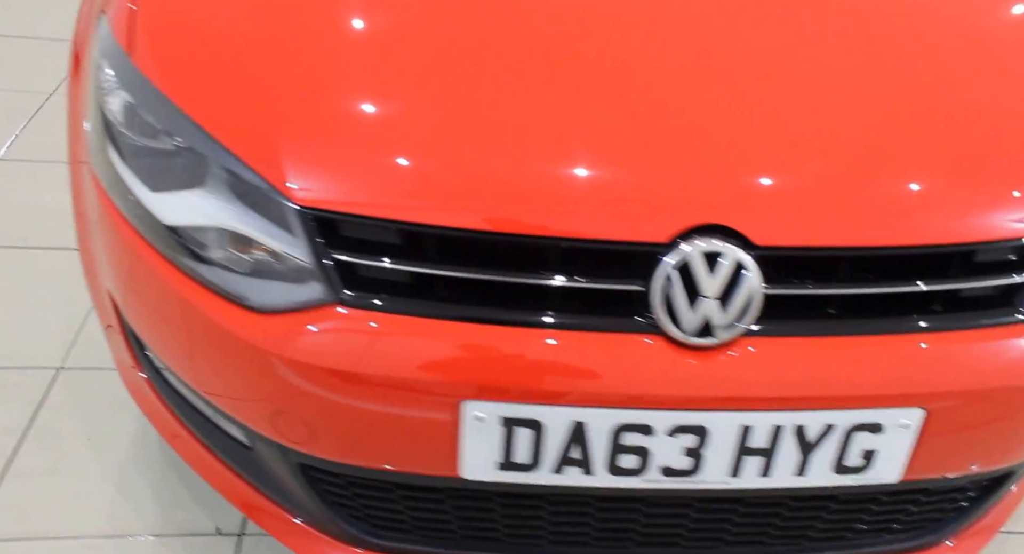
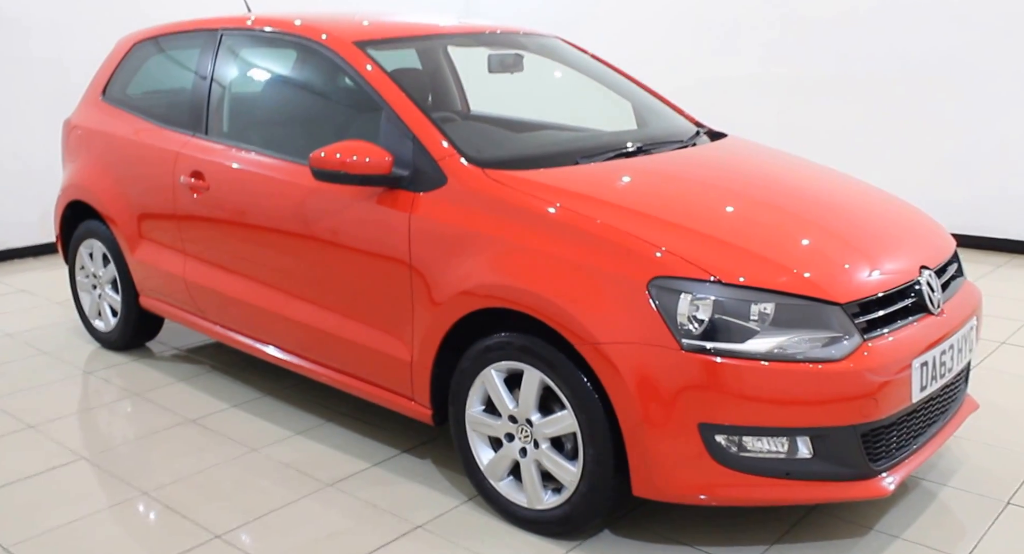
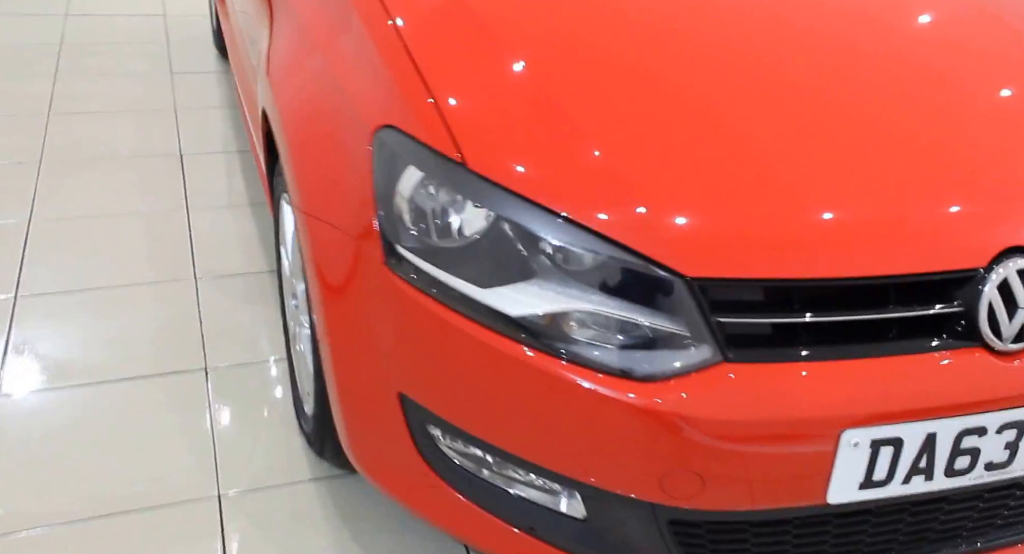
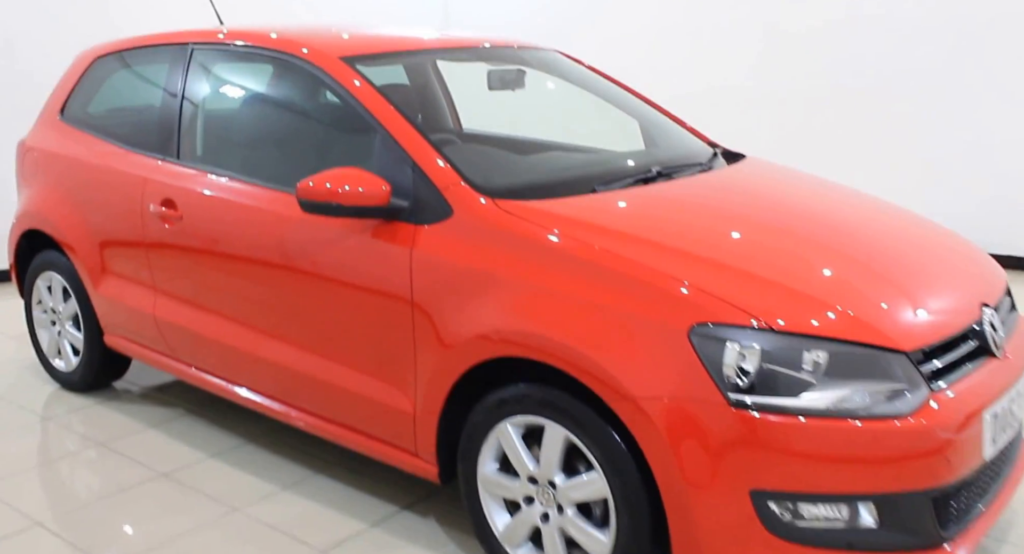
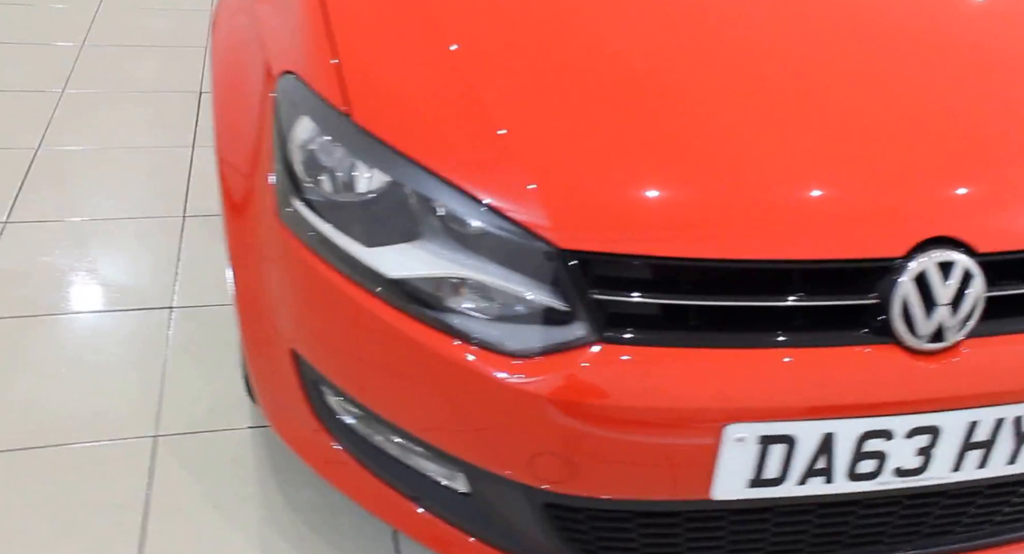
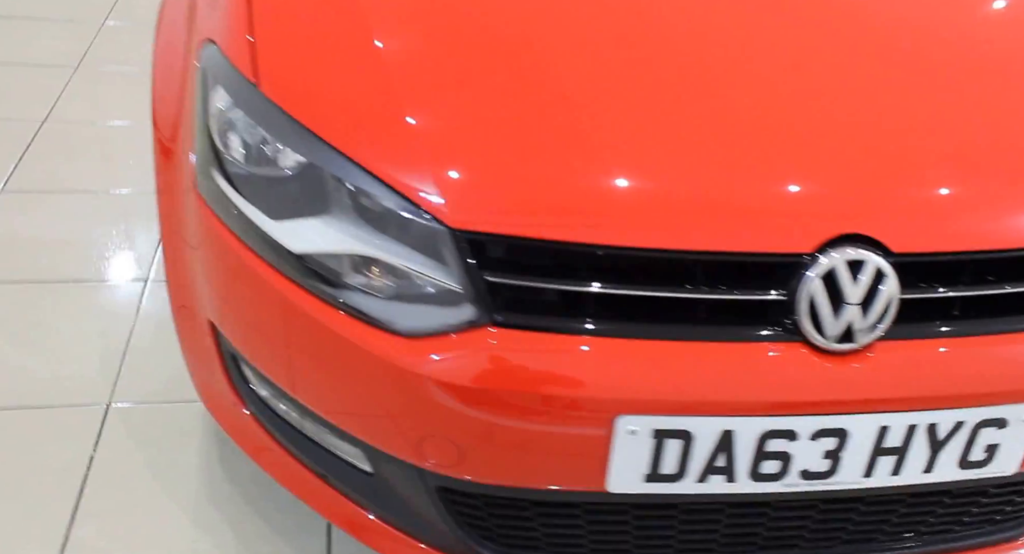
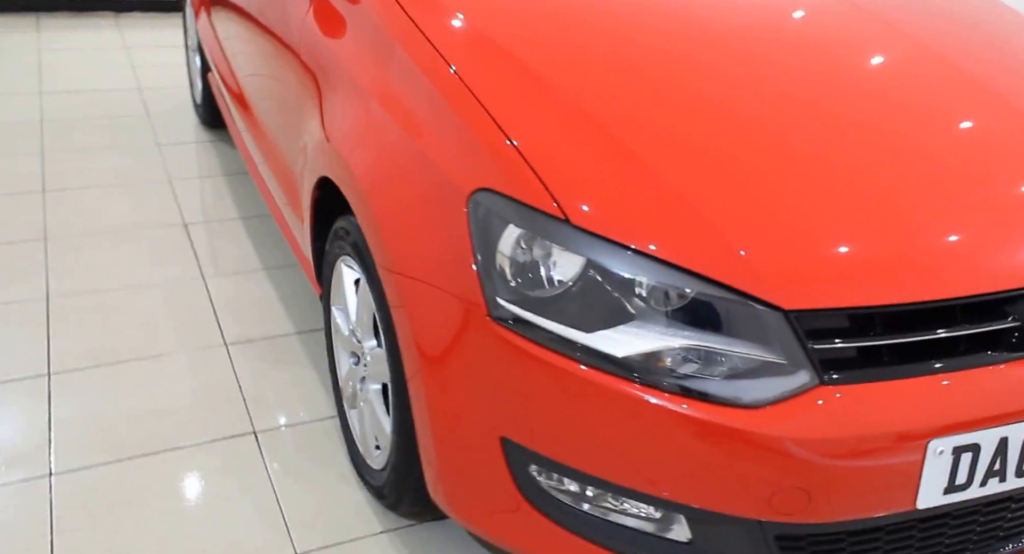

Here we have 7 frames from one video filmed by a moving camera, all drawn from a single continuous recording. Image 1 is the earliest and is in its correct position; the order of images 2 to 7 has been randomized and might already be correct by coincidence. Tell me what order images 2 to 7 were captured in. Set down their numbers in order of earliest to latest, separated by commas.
6, 5, 3, 7, 2, 4
